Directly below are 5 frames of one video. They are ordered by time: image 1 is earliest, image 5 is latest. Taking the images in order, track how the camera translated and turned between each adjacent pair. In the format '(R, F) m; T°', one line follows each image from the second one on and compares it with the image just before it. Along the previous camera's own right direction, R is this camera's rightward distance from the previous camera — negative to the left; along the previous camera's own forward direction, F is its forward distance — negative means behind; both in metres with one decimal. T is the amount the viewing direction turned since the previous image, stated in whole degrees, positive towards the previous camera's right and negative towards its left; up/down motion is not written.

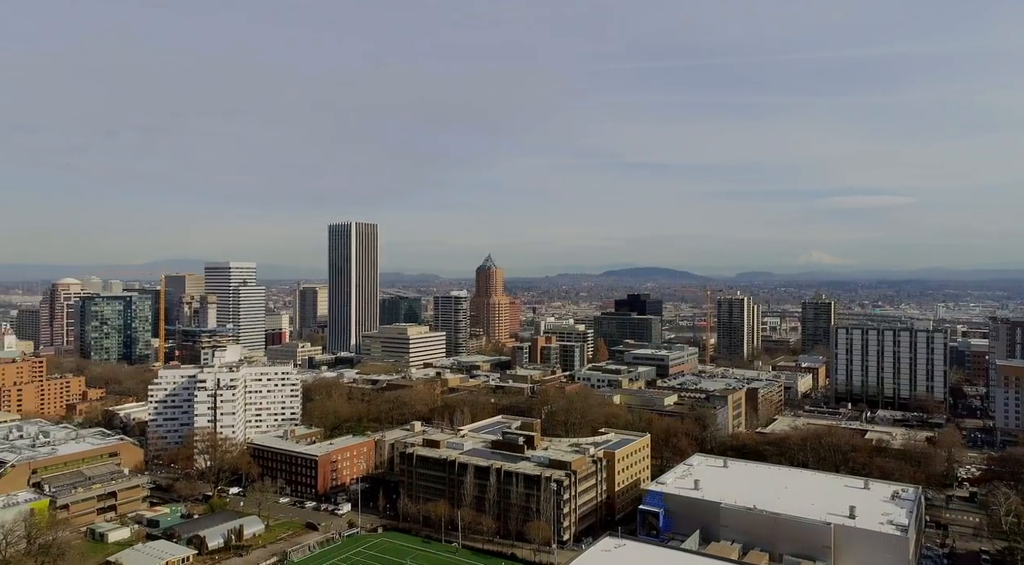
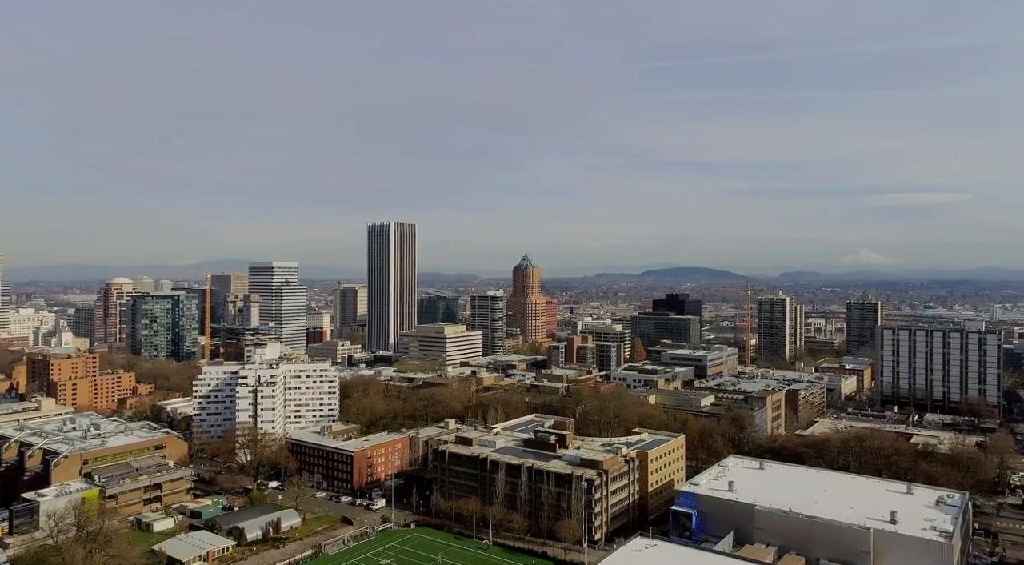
(+1.0, -0.4) m; -4°
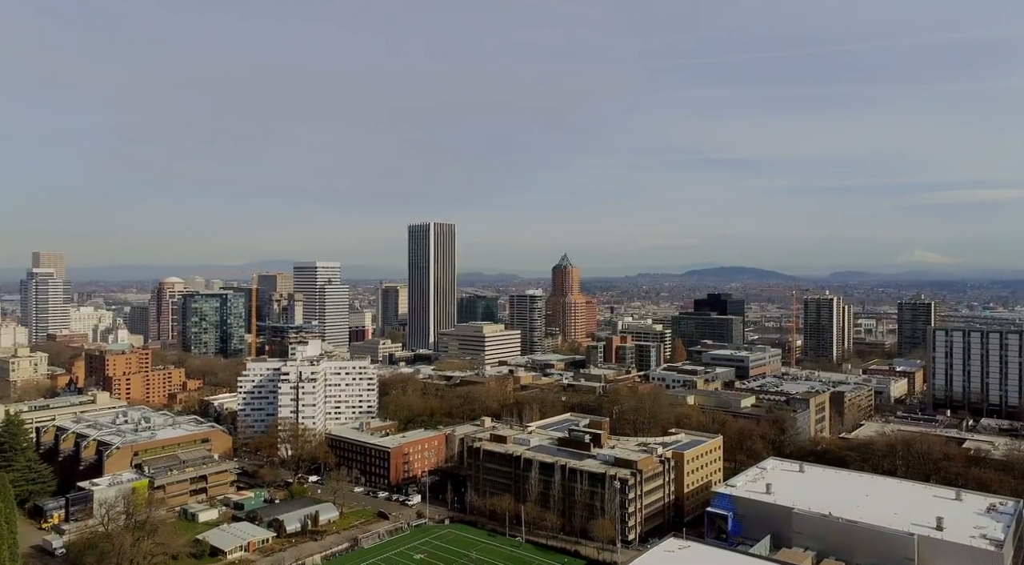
(+1.2, -0.3) m; -4°
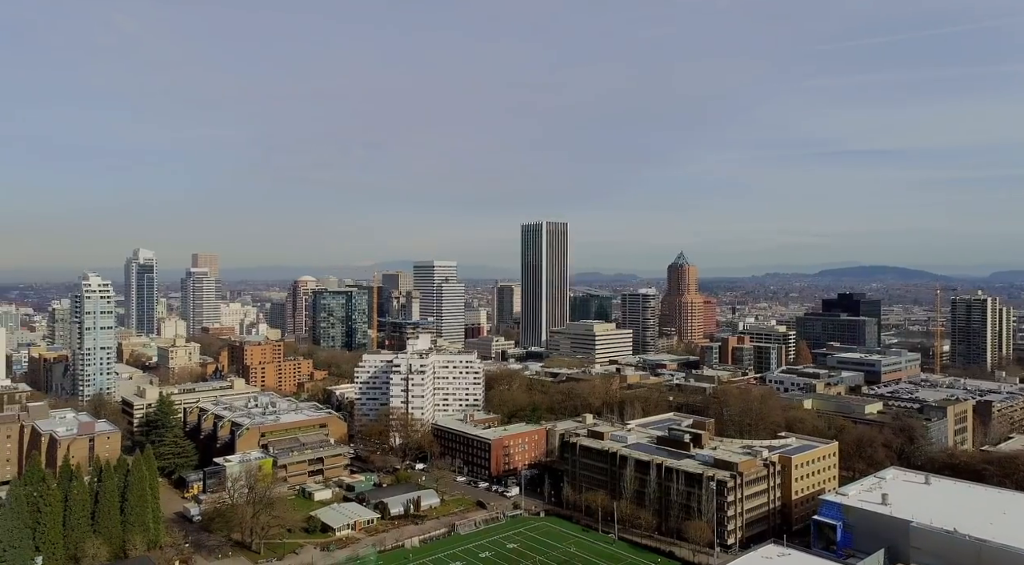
(+3.9, -0.3) m; -12°
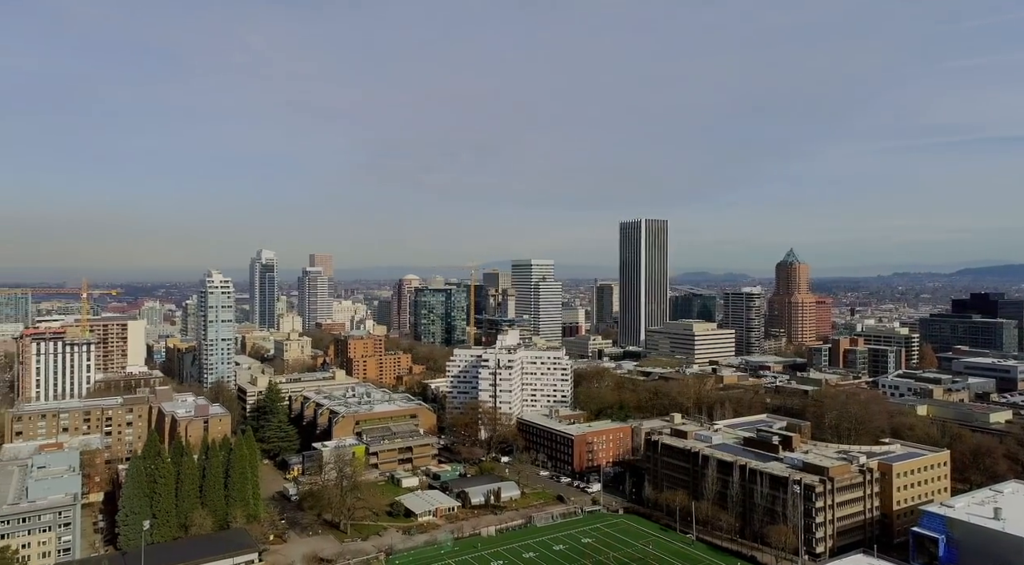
(+4.3, +0.3) m; -11°
